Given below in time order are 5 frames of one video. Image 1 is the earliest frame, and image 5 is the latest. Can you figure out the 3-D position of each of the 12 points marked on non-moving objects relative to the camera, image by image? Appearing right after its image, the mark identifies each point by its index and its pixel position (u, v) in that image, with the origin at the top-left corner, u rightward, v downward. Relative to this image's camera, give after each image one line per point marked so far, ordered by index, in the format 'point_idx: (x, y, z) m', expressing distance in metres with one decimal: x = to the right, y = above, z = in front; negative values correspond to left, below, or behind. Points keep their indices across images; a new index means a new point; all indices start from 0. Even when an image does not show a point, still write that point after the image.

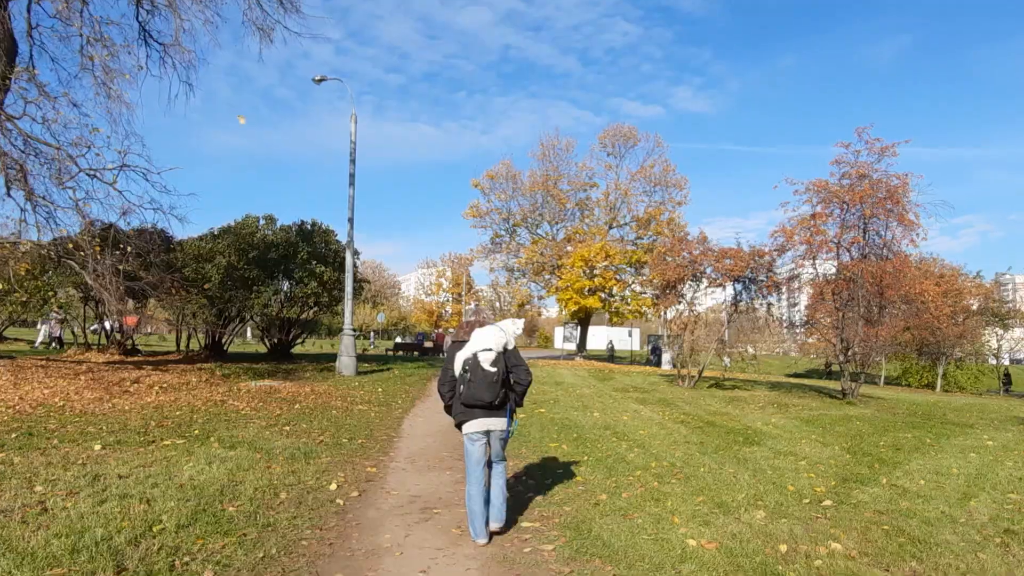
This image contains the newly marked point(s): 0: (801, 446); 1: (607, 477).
0: (+4.4, -2.4, +10.3) m
1: (+1.0, -2.0, +7.1) m
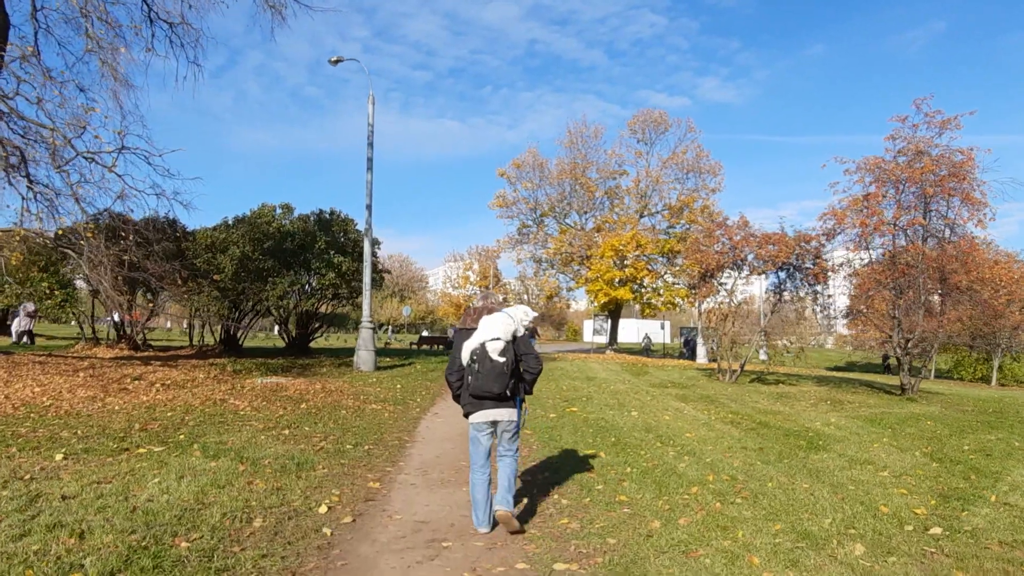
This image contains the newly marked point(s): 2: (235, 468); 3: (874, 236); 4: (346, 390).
0: (+4.7, -2.1, +8.9) m
1: (+1.2, -1.8, +5.9) m
2: (-2.6, -1.7, +6.4) m
3: (+9.4, +1.4, +17.6) m
4: (-3.2, -2.0, +13.1) m
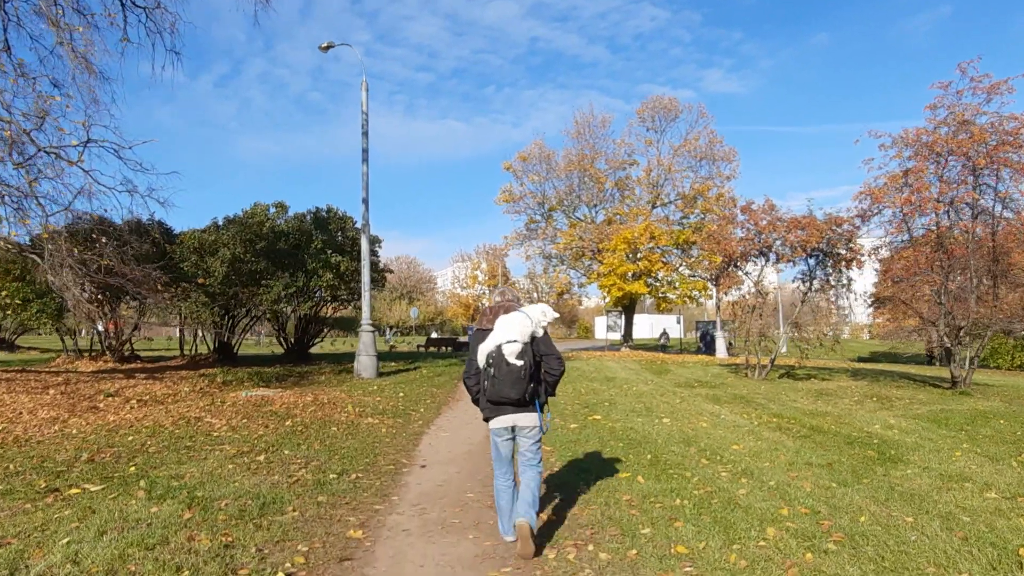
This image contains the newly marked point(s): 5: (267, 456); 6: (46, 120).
0: (+4.9, -1.9, +7.4) m
1: (+1.4, -1.7, +4.4) m
2: (-2.4, -1.7, +5.0) m
3: (+9.6, +1.7, +16.0) m
4: (-3.0, -2.0, +11.8) m
5: (-2.6, -1.8, +7.4) m
6: (-8.1, +2.9, +11.9) m
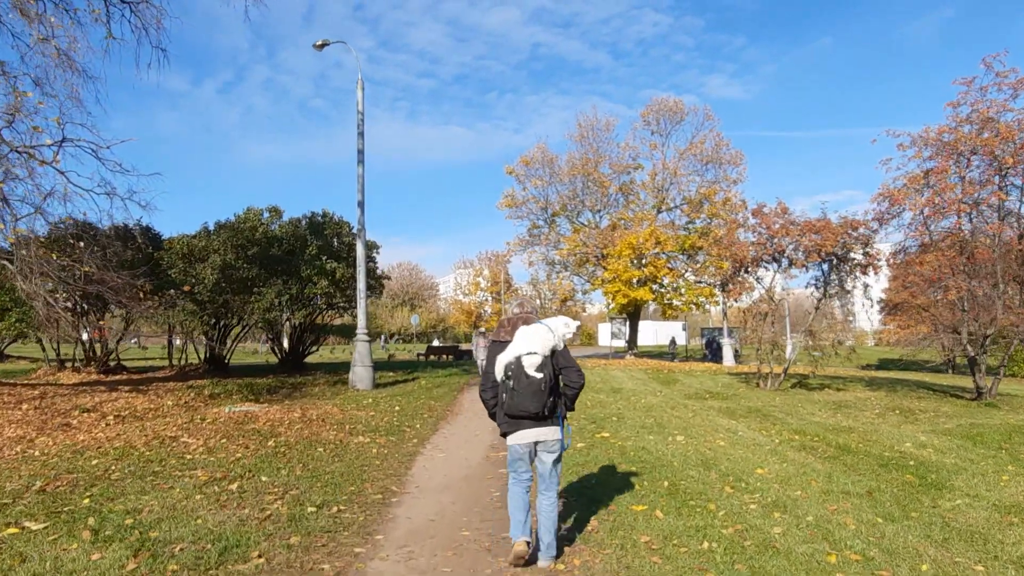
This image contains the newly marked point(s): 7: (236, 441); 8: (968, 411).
0: (+4.9, -2.0, +6.7) m
1: (+1.4, -1.7, +3.7) m
2: (-2.4, -1.7, +4.3) m
3: (+9.6, +1.6, +15.3) m
4: (-2.9, -2.1, +11.1) m
5: (-2.6, -1.9, +6.7) m
6: (-8.1, +2.8, +11.2) m
7: (-3.5, -1.9, +8.6) m
8: (+9.0, -2.4, +13.4) m
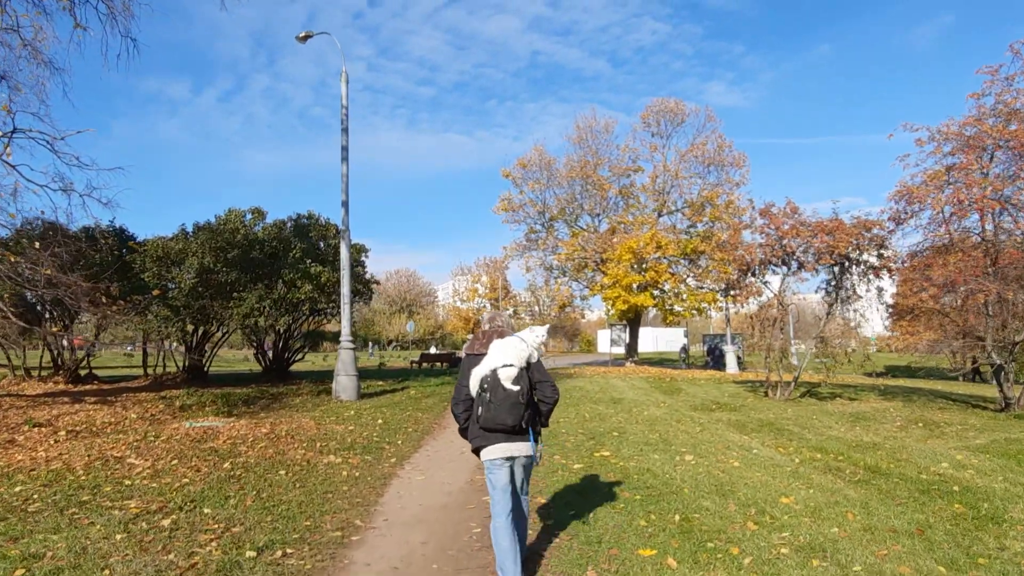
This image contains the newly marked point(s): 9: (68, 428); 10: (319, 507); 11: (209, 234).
0: (+4.8, -2.0, +5.7) m
1: (+1.3, -1.7, +2.7) m
2: (-2.6, -1.7, +3.3) m
3: (+9.5, +1.5, +14.3) m
4: (-3.1, -2.1, +10.1) m
5: (-2.8, -1.9, +5.7) m
6: (-8.3, +2.7, +10.3) m
7: (-3.6, -1.9, +7.6) m
8: (+8.8, -2.5, +12.4) m
9: (-6.9, -2.2, +10.7) m
10: (-1.8, -2.0, +6.2) m
11: (-7.6, +1.4, +17.2) m
